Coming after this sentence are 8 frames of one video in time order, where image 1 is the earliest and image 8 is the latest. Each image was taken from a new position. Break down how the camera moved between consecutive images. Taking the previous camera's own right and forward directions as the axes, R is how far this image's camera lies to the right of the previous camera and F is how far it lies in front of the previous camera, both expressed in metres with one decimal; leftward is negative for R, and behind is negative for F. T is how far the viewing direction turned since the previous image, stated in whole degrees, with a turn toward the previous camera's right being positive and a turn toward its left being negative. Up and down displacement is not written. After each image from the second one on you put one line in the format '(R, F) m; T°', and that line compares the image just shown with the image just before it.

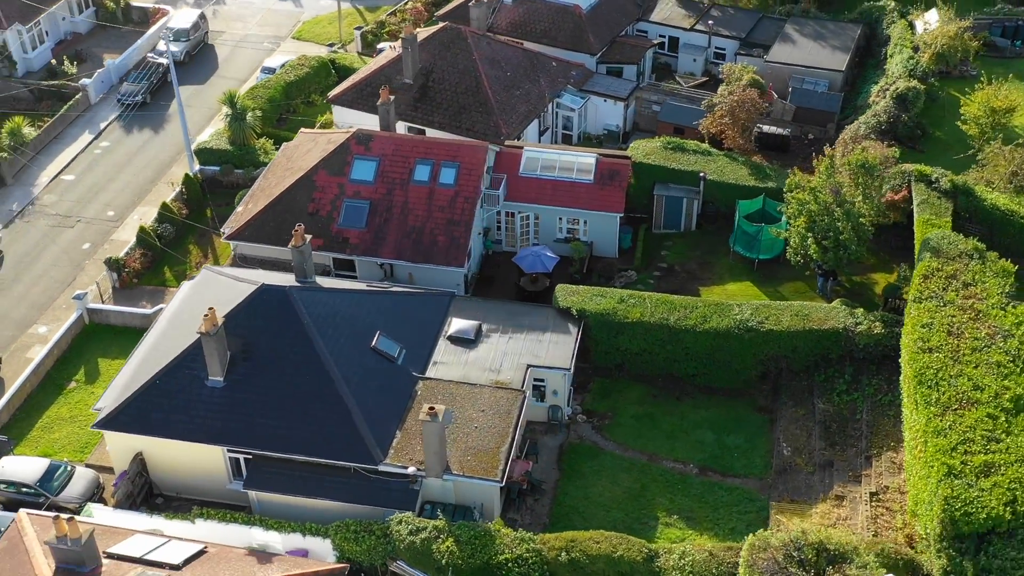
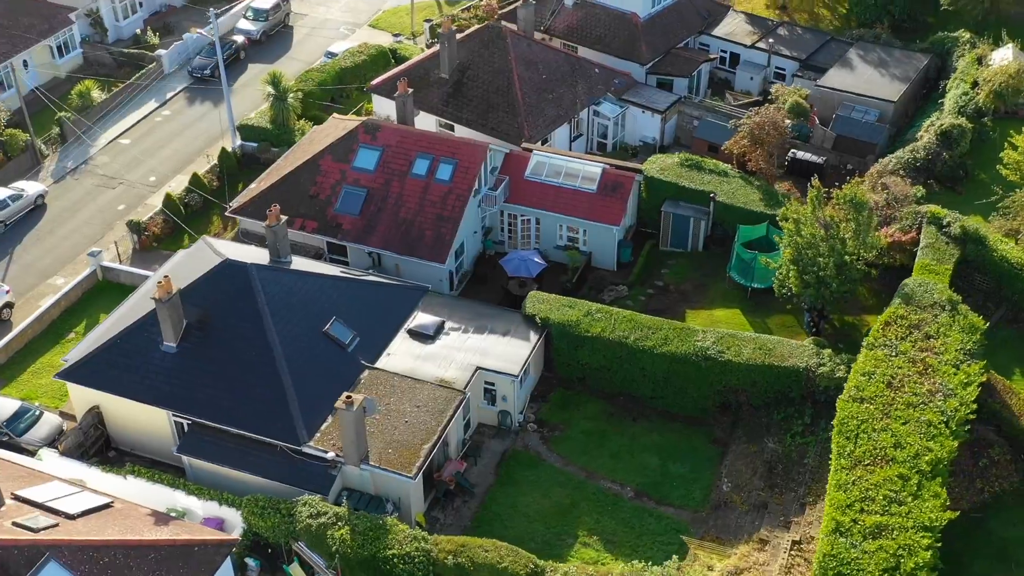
(+5.9, +0.5) m; -8°
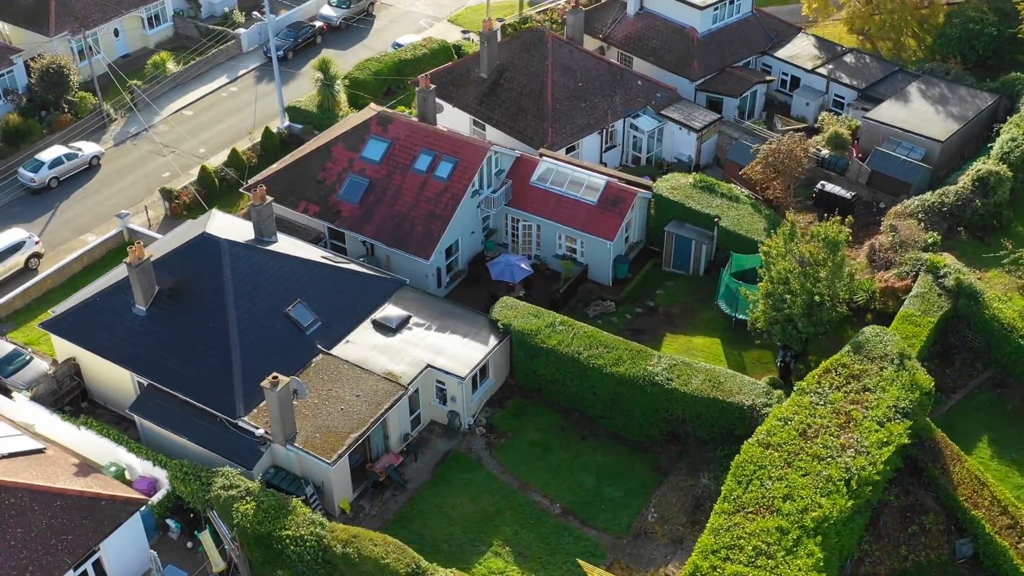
(+6.0, +0.4) m; -8°
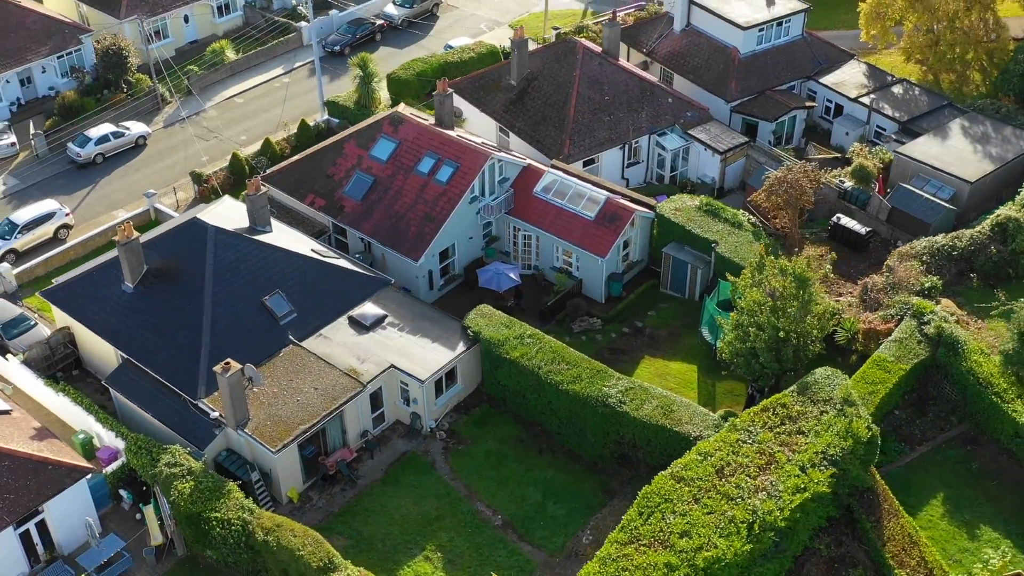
(+4.7, +0.2) m; -6°
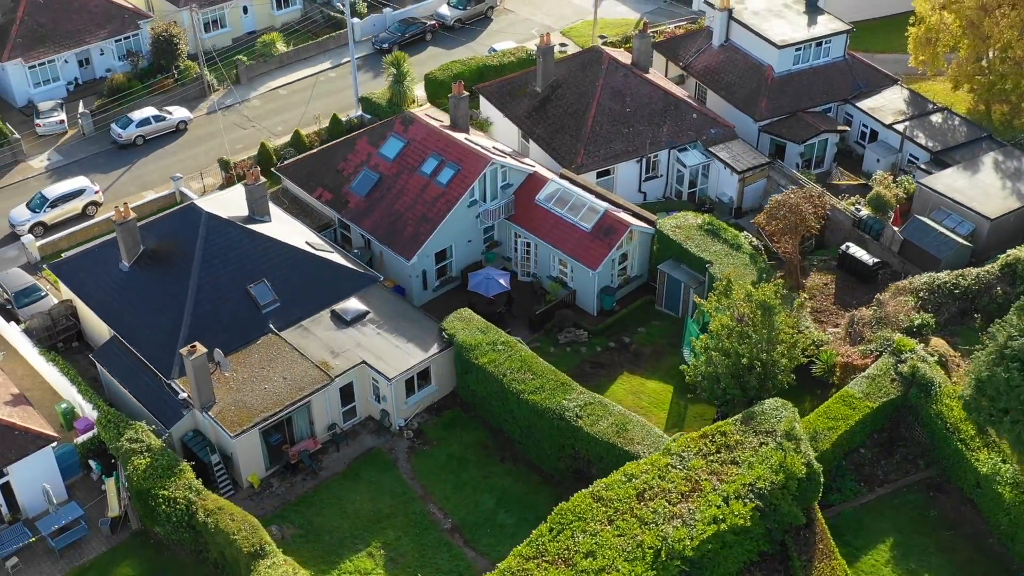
(+4.0, +0.2) m; -5°
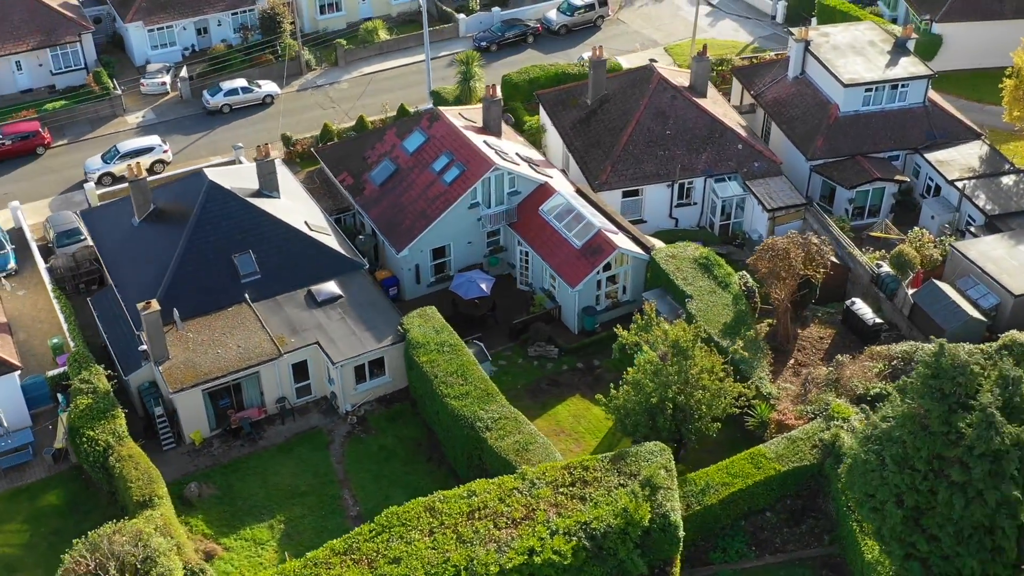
(+7.9, +0.7) m; -11°
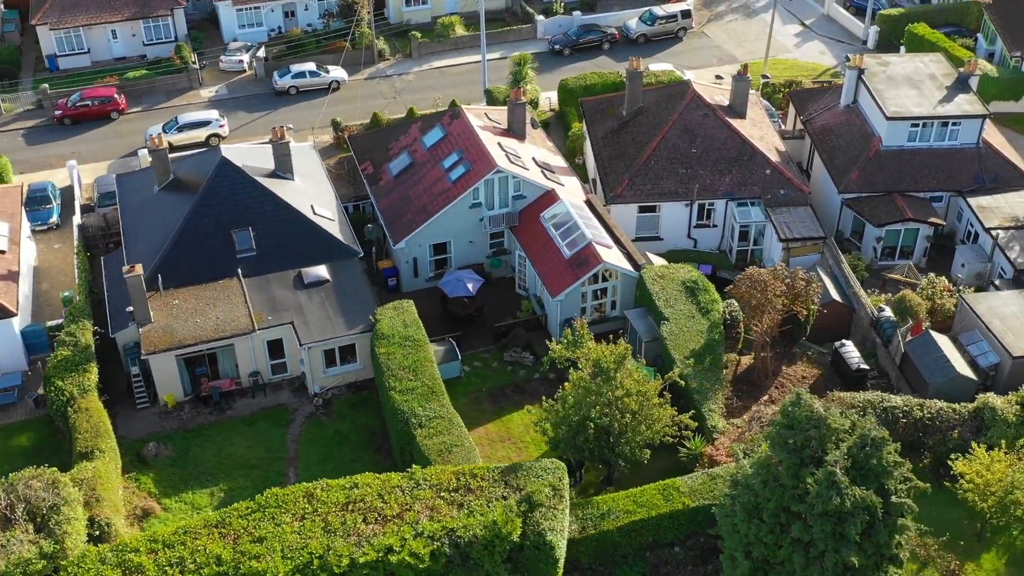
(+5.9, +0.5) m; -8°
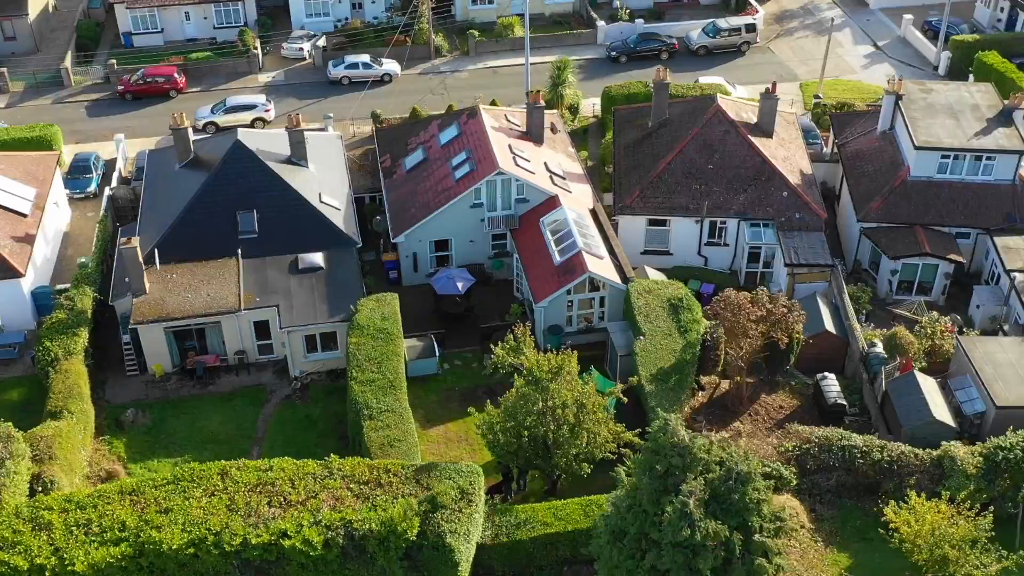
(+4.7, +0.3) m; -6°
